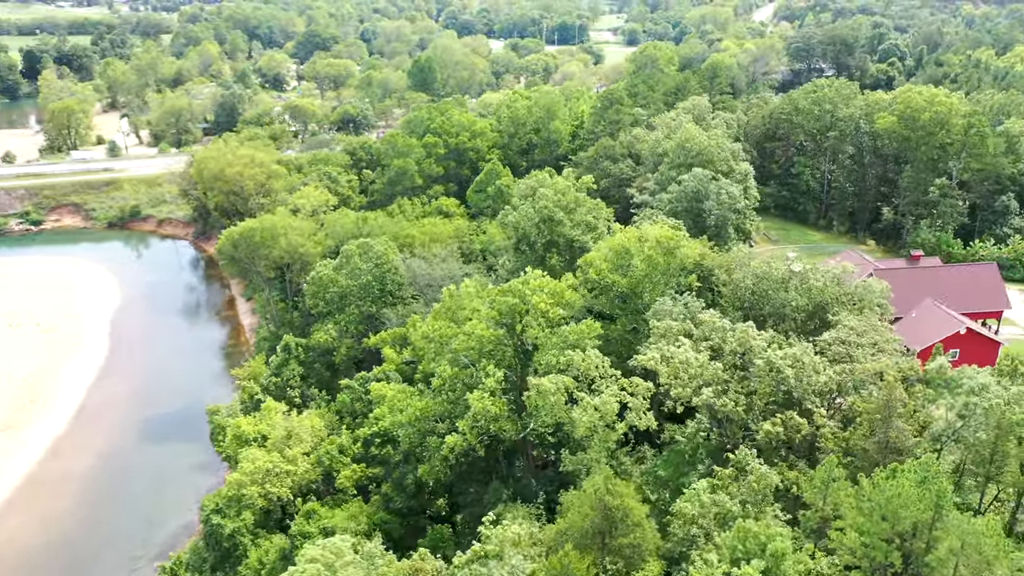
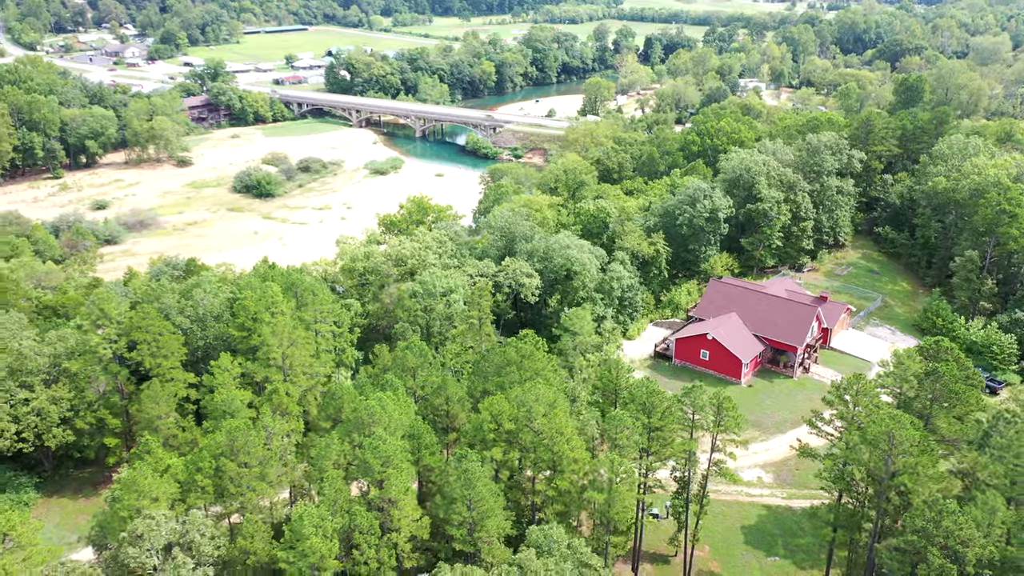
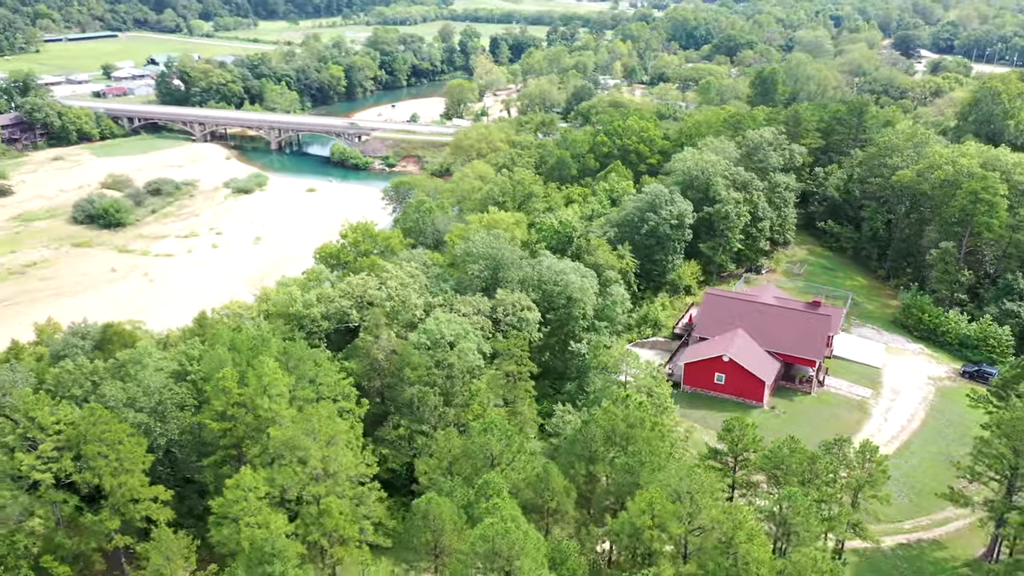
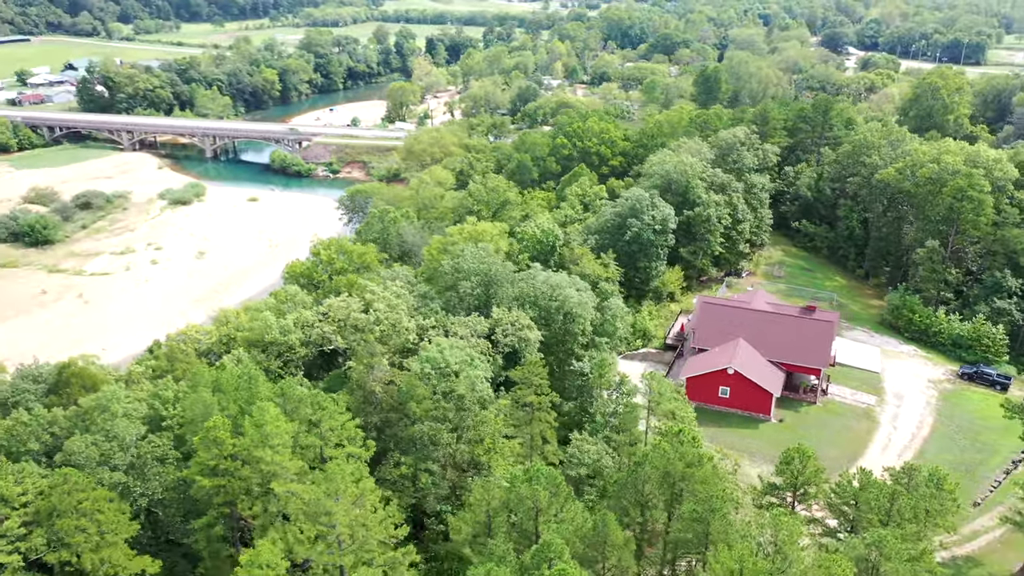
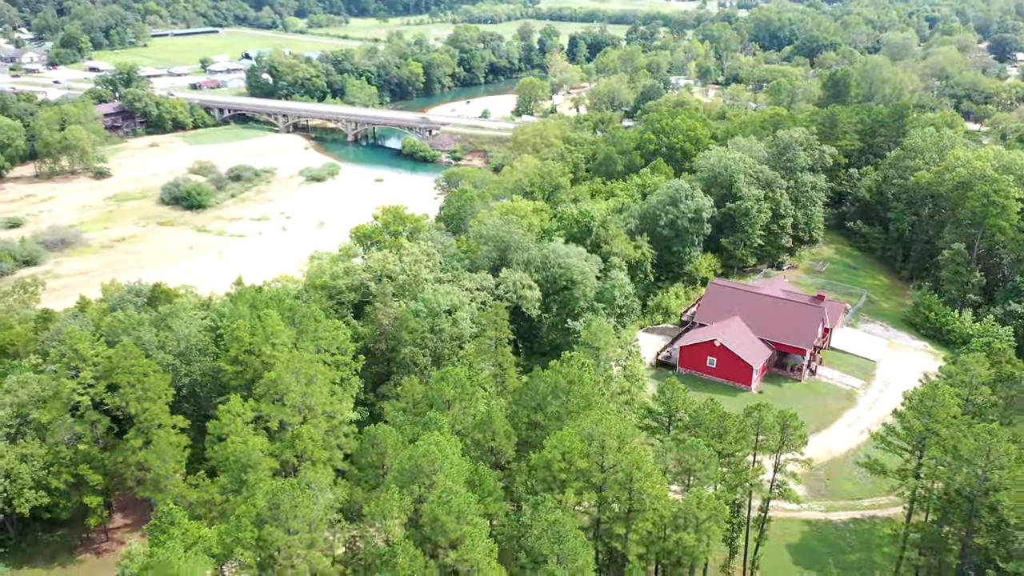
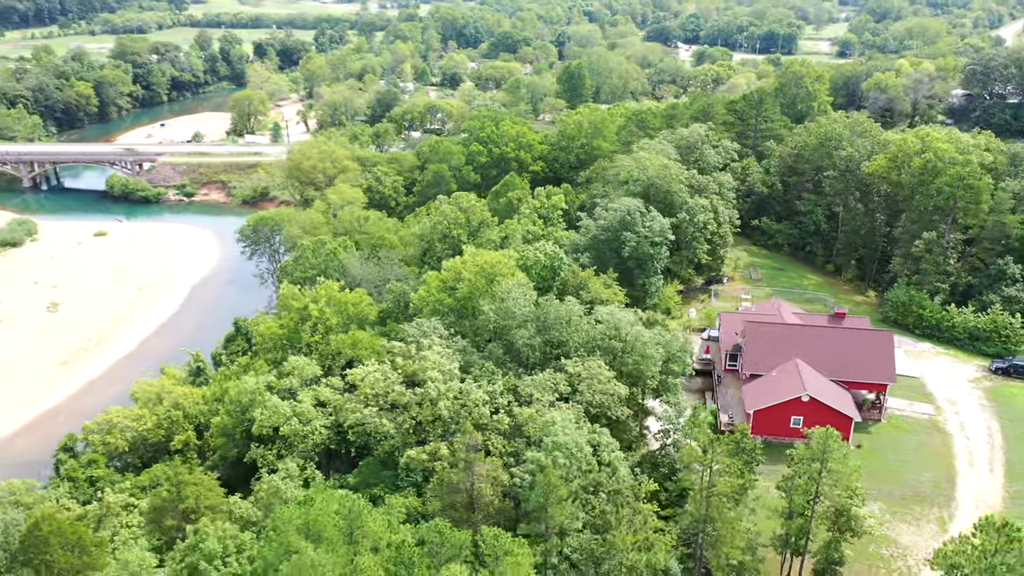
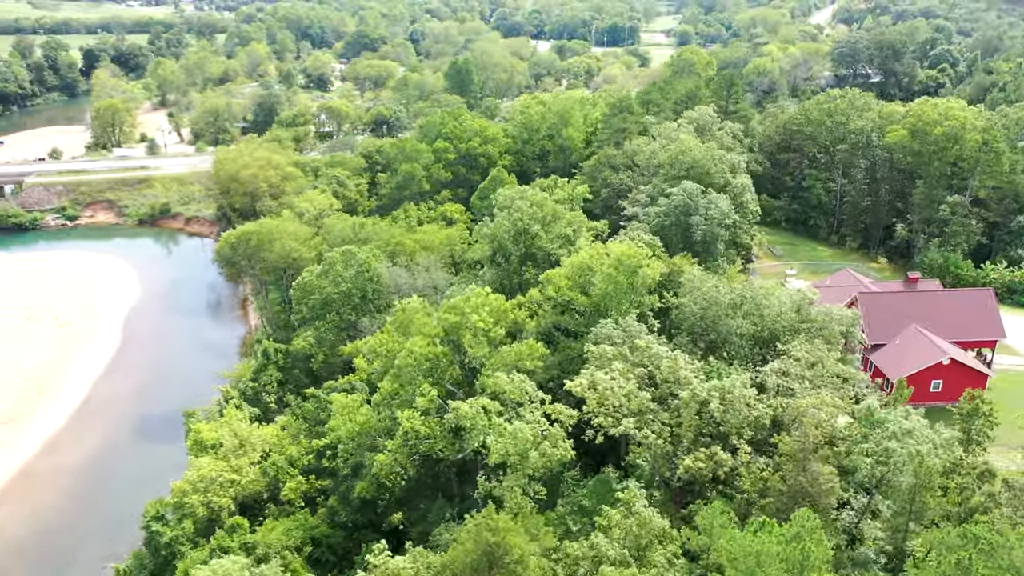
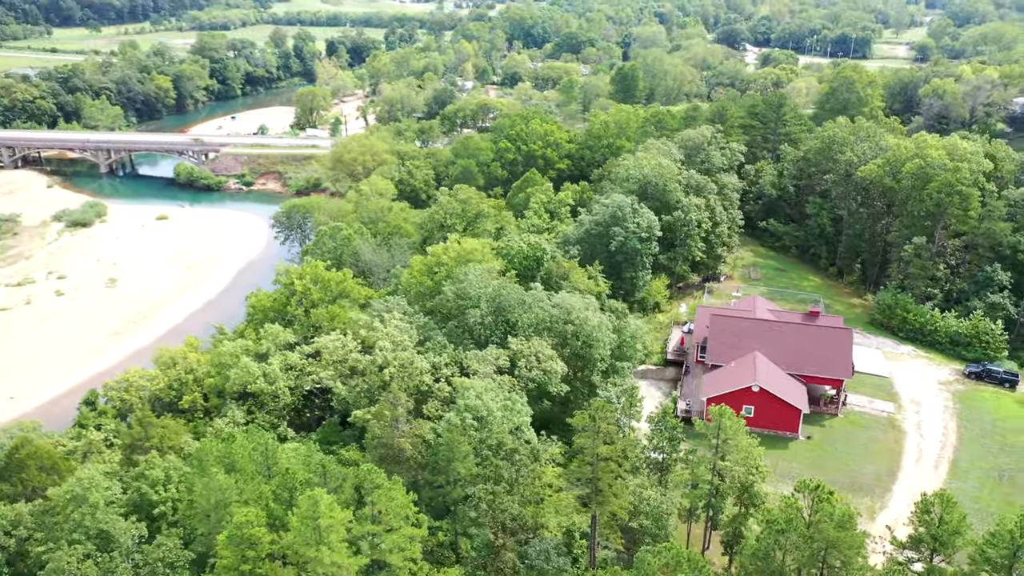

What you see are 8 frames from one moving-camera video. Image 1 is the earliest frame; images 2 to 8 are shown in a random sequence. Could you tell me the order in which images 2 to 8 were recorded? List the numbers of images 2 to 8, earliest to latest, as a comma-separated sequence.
7, 6, 8, 4, 3, 5, 2
